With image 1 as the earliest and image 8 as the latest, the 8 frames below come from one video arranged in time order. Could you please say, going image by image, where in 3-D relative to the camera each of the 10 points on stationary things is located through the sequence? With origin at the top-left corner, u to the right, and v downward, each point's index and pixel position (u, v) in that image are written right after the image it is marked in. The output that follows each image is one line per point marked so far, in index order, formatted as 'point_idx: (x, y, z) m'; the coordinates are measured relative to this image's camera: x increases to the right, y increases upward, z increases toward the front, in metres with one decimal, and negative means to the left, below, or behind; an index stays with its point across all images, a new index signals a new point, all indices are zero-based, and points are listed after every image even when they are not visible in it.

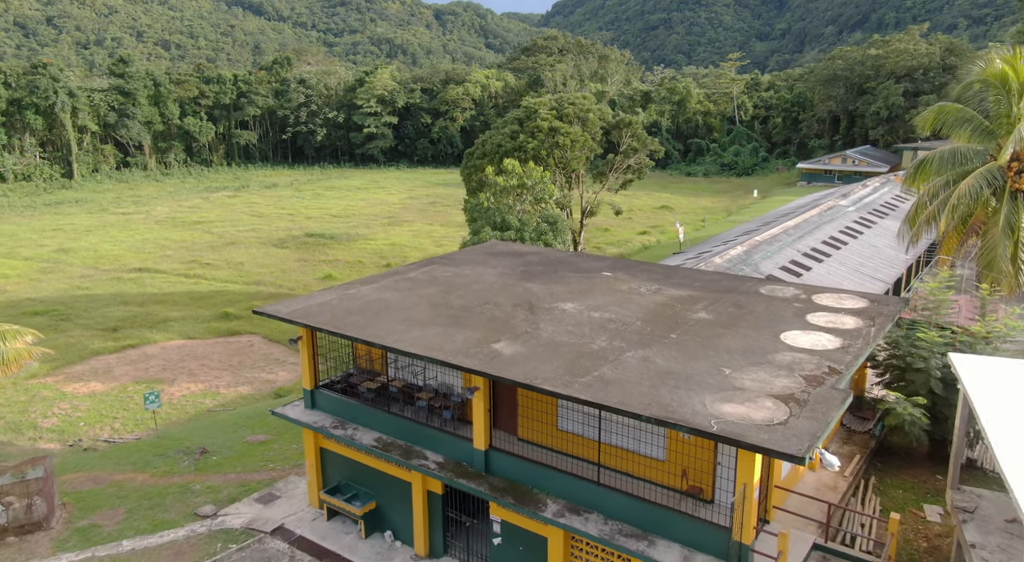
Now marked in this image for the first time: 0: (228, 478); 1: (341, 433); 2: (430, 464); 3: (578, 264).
0: (-5.6, -4.0, +16.6) m
1: (-2.6, -2.5, +13.2) m
2: (-1.0, -2.7, +12.0) m
3: (+1.5, +0.3, +16.4) m
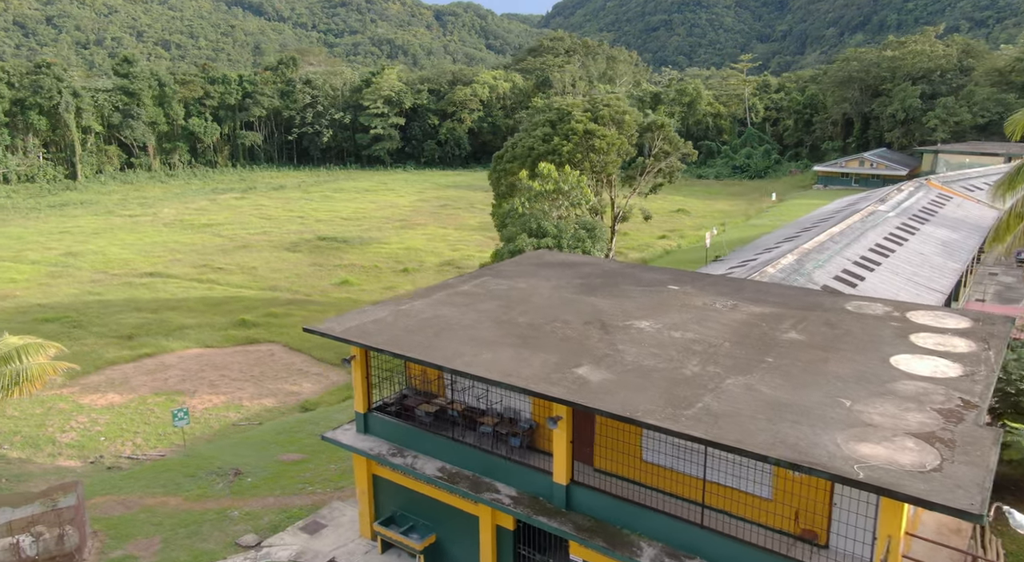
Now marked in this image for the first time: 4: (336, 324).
0: (-4.6, -4.2, +15.6) m
1: (-1.6, -2.7, +12.3) m
2: (0.0, -3.0, +11.1) m
3: (+2.5, 0.0, +15.5) m
4: (-2.7, -0.7, +12.7) m
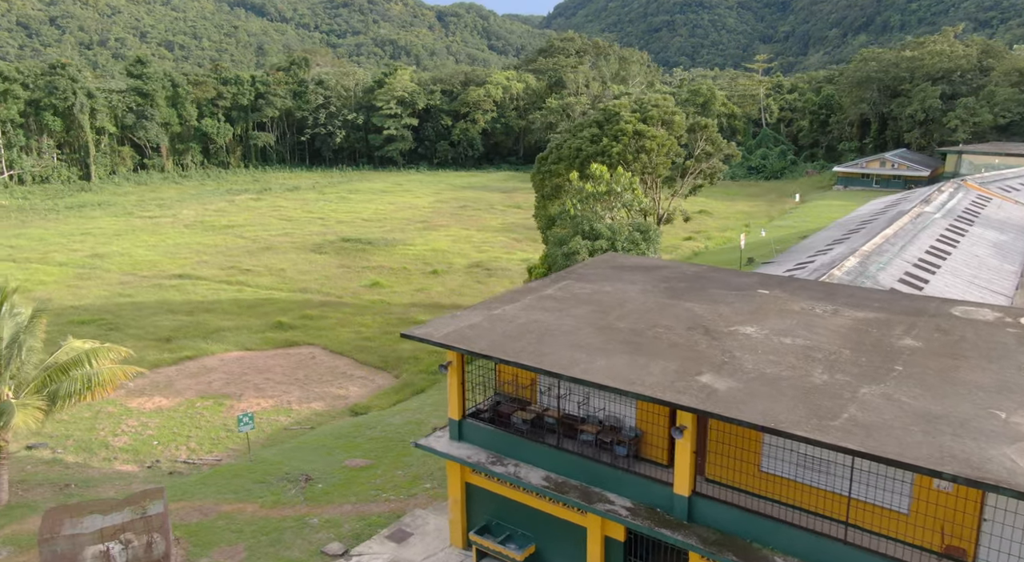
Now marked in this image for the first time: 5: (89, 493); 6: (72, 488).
0: (-3.1, -4.3, +15.4) m
1: (-0.1, -2.8, +12.0) m
2: (+1.5, -3.0, +10.9) m
3: (+4.0, 0.0, +15.3) m
4: (-1.2, -0.7, +12.5) m
5: (-8.7, -4.5, +17.5) m
6: (-9.3, -4.5, +17.9) m
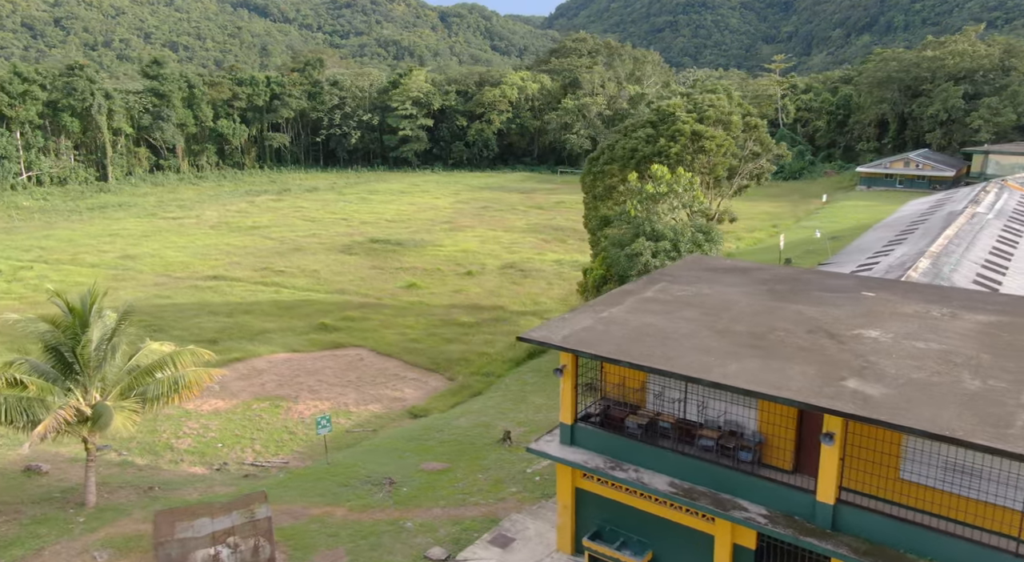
0: (-1.4, -4.3, +15.2) m
1: (+1.7, -2.8, +11.9) m
2: (+3.2, -3.1, +10.7) m
3: (+5.7, 0.0, +15.1) m
4: (+0.6, -0.8, +12.3) m
5: (-7.0, -4.5, +17.4) m
6: (-7.6, -4.5, +17.7) m
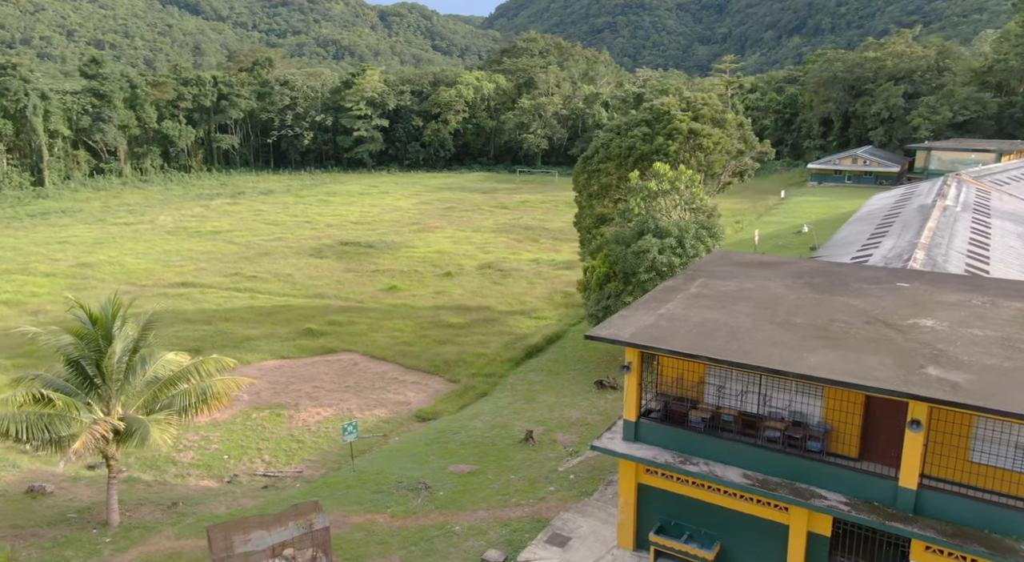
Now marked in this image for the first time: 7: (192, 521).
0: (-0.6, -4.3, +15.1) m
1: (+2.7, -2.7, +12.0) m
2: (+4.3, -3.0, +10.9) m
3: (+6.4, +0.1, +15.5) m
4: (+1.5, -0.7, +12.3) m
5: (-6.3, -4.7, +16.8) m
6: (-6.9, -4.7, +17.2) m
7: (-6.3, -4.8, +16.3) m
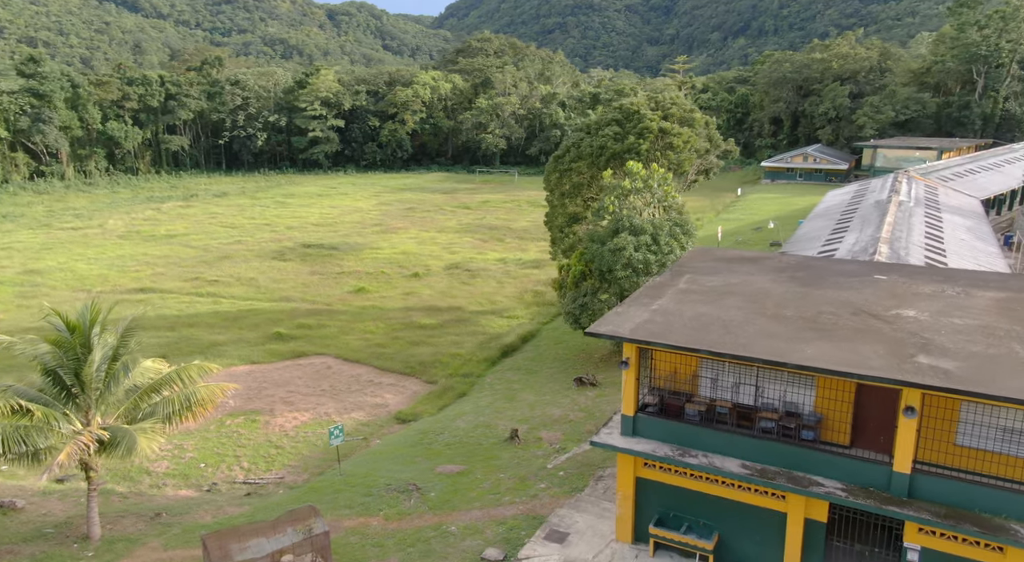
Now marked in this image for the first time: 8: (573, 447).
0: (-0.7, -4.3, +15.1) m
1: (+2.7, -2.7, +12.2) m
2: (+4.4, -2.9, +11.2) m
3: (+6.2, +0.2, +15.9) m
4: (+1.5, -0.7, +12.5) m
5: (-6.5, -4.8, +16.6) m
6: (-7.1, -4.8, +16.8) m
7: (-6.5, -4.9, +16.1) m
8: (+1.4, -3.7, +18.6) m
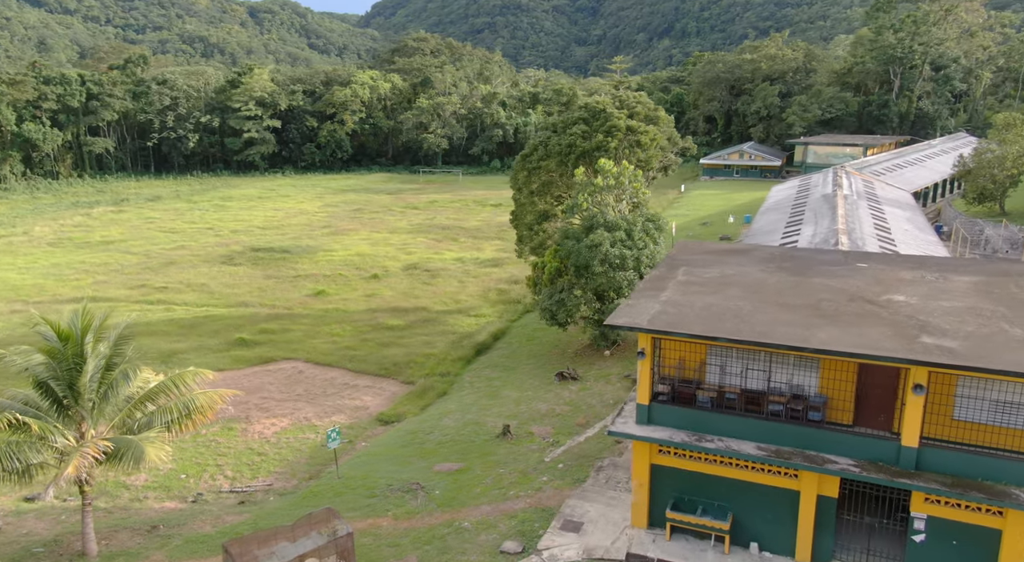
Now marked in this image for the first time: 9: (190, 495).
0: (-0.5, -4.3, +15.3) m
1: (+3.1, -2.5, +12.6) m
2: (+4.9, -2.7, +11.8) m
3: (+6.2, +0.4, +16.7) m
4: (+1.8, -0.6, +12.8) m
5: (-6.4, -4.9, +16.3) m
6: (-7.0, -4.9, +16.5) m
7: (-6.4, -5.0, +15.8) m
8: (+1.2, -3.7, +18.9) m
9: (-7.5, -5.0, +19.2) m
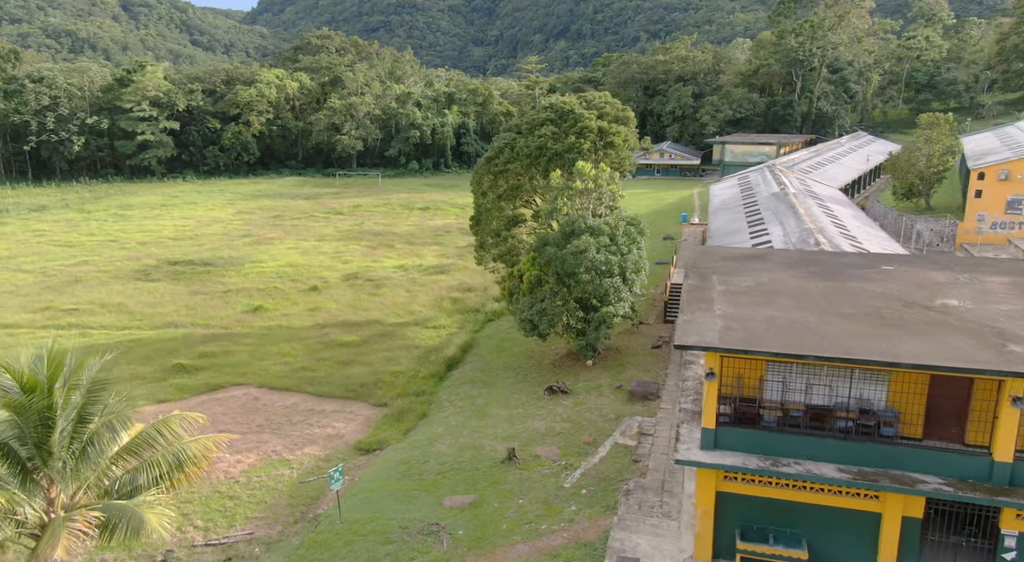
0: (+0.2, -4.6, +14.0) m
1: (+4.0, -2.7, +11.7) m
2: (+5.9, -2.8, +11.2) m
3: (+6.5, +0.3, +16.1) m
4: (+2.6, -0.8, +11.8) m
5: (-5.8, -5.4, +14.2) m
6: (-6.4, -5.4, +14.4) m
7: (-5.7, -5.5, +13.7) m
8: (+1.4, -3.9, +17.7) m
9: (-7.2, -5.5, +17.0) m
